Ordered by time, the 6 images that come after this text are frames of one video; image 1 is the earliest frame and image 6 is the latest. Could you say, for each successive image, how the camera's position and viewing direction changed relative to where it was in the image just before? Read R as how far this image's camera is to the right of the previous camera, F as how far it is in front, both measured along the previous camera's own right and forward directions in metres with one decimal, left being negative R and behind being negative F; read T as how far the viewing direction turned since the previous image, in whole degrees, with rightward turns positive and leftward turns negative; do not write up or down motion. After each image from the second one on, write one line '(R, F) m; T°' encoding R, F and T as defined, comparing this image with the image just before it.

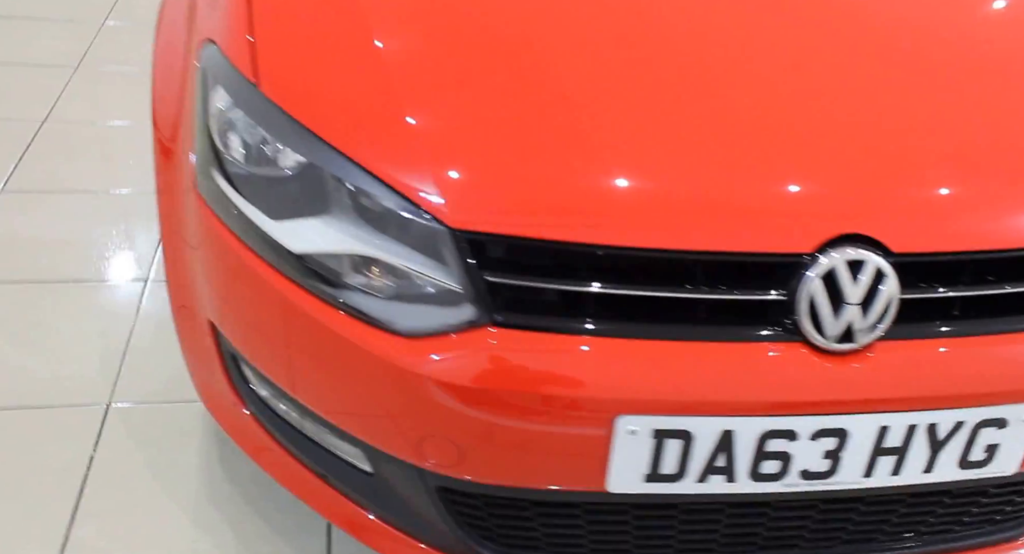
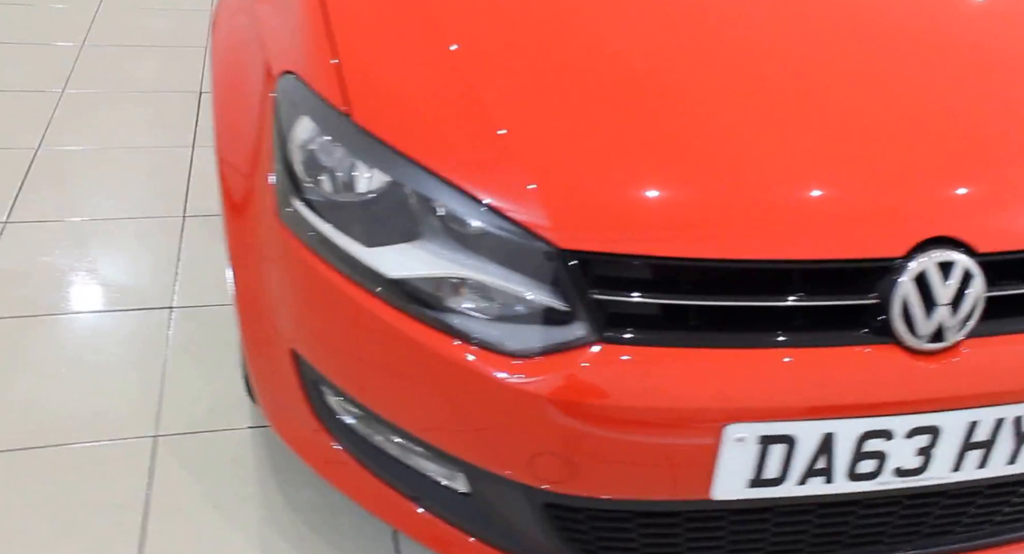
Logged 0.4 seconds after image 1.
(-0.2, 0.0) m; +3°
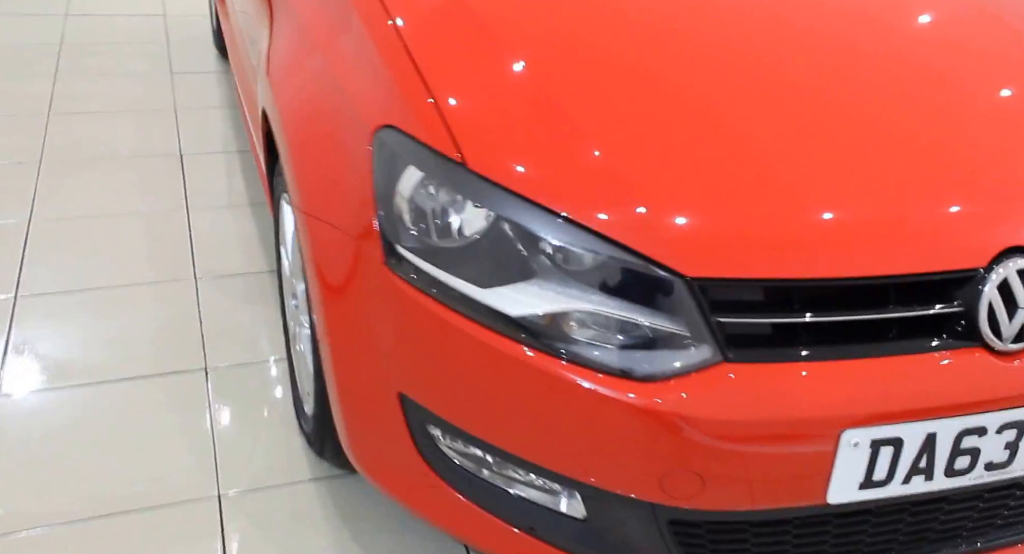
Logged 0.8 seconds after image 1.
(-0.2, 0.0) m; +5°
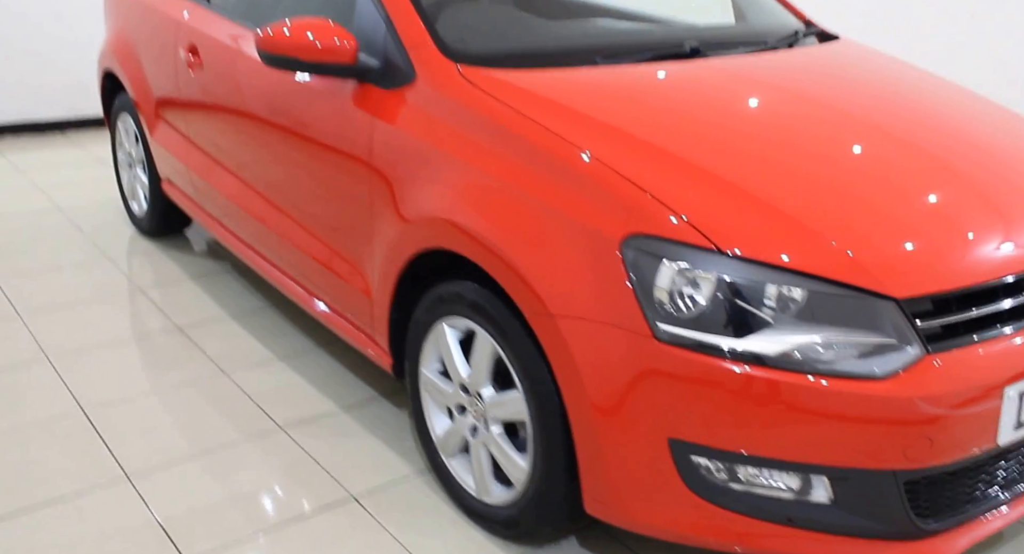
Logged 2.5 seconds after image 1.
(-0.7, -0.2) m; +15°
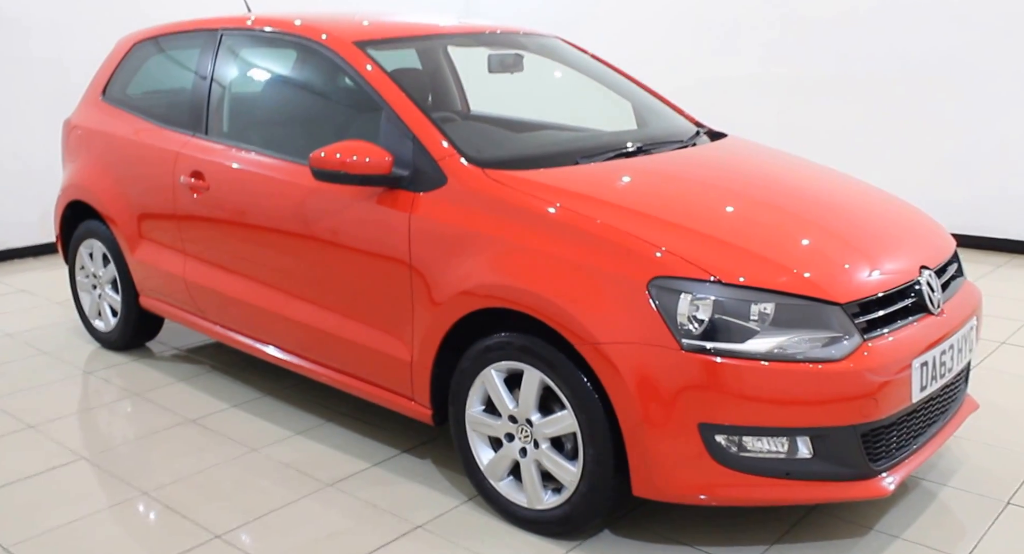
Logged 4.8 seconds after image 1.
(-0.5, -0.4) m; +11°
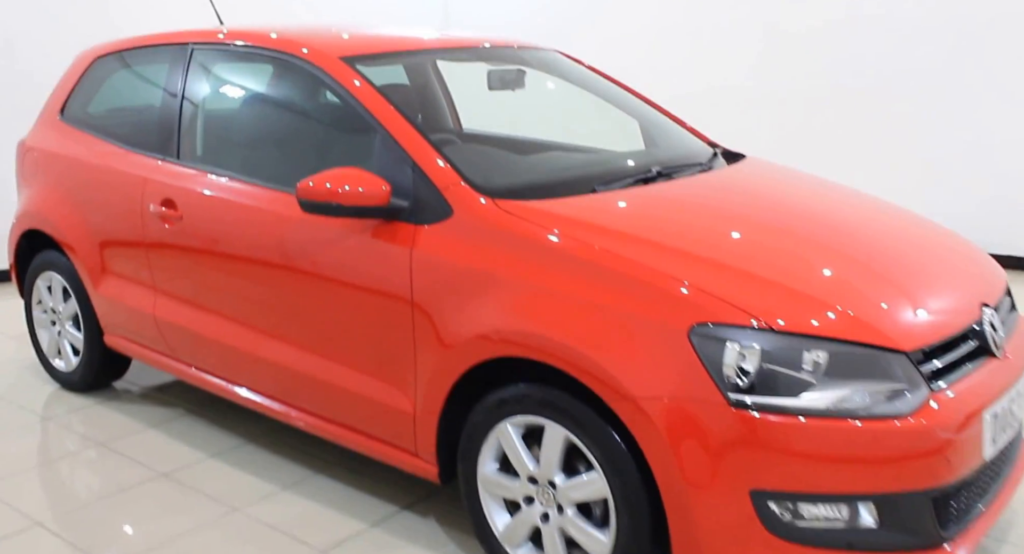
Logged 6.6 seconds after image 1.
(-0.1, +0.2) m; +2°
